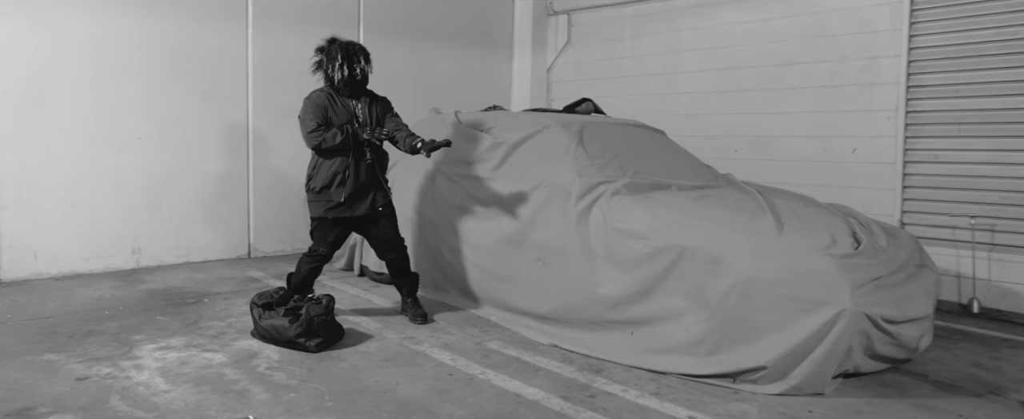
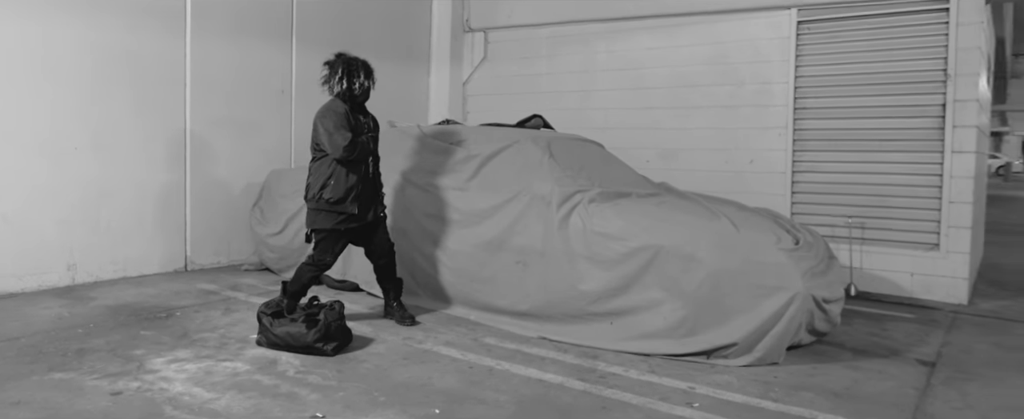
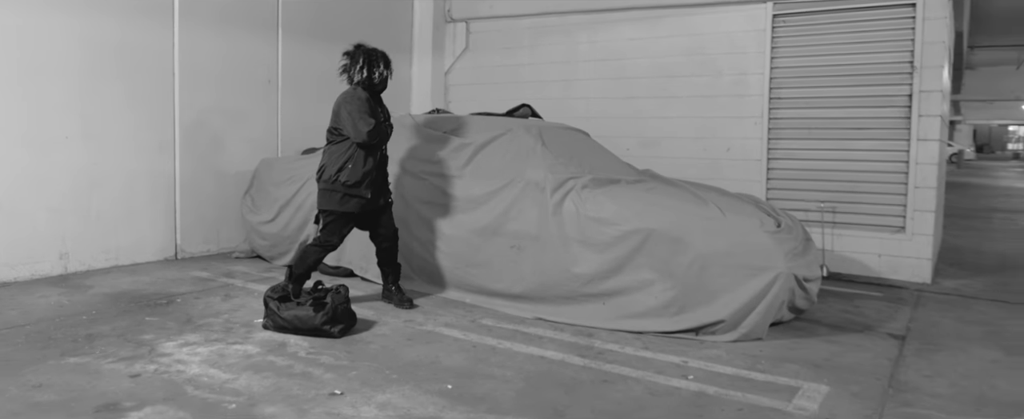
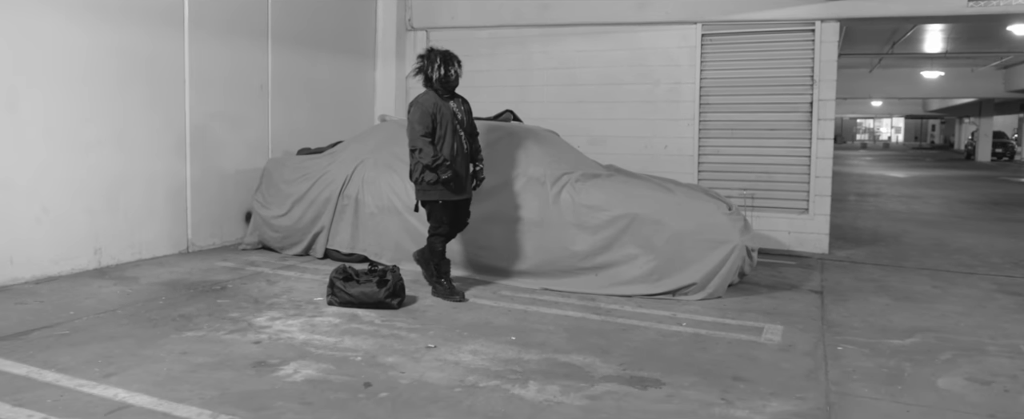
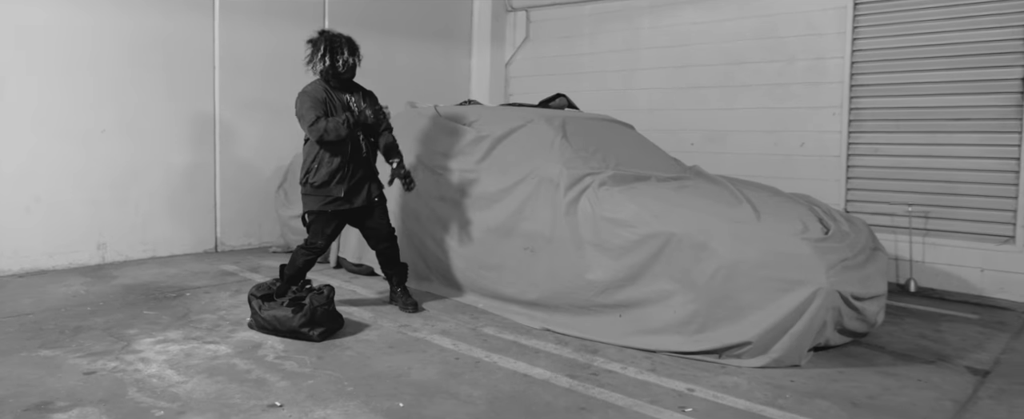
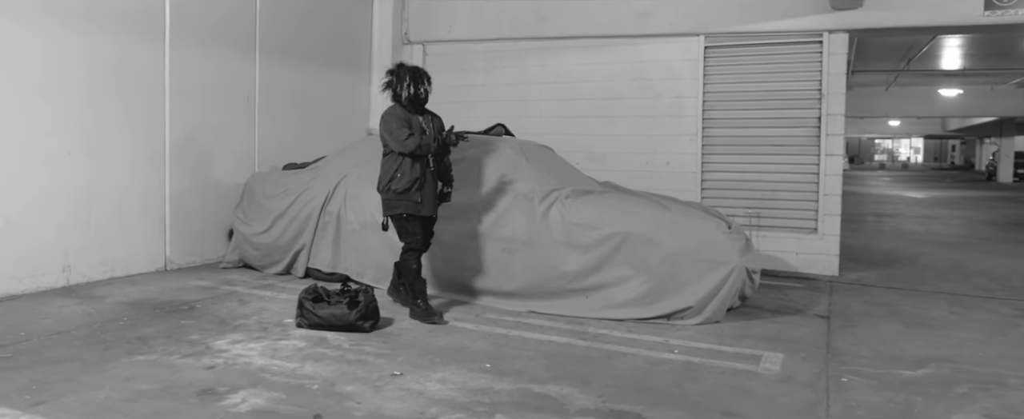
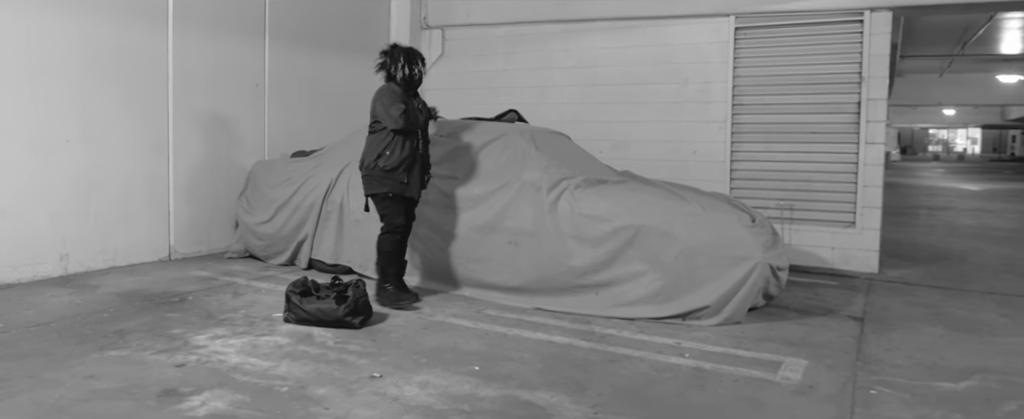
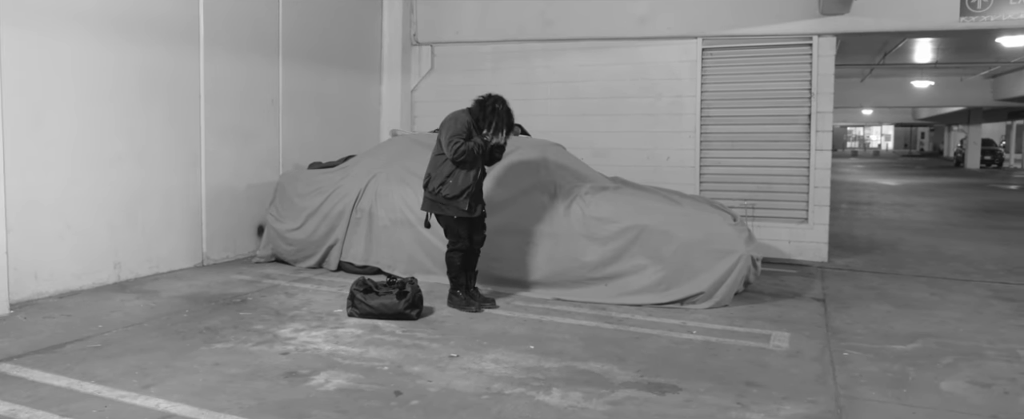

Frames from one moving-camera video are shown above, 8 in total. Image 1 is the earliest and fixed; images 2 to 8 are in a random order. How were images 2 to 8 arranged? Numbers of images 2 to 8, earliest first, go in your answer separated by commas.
5, 2, 3, 7, 6, 4, 8
